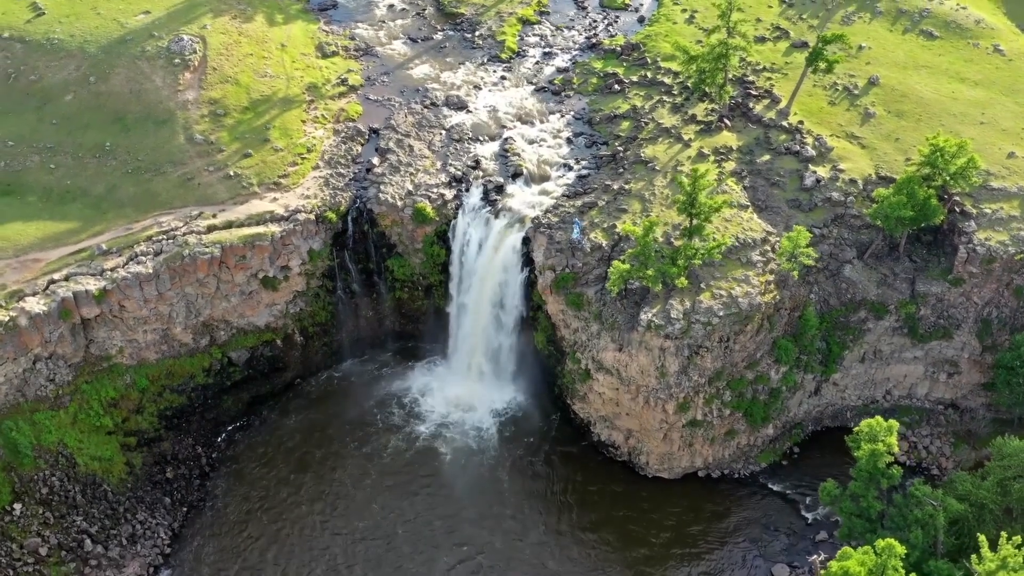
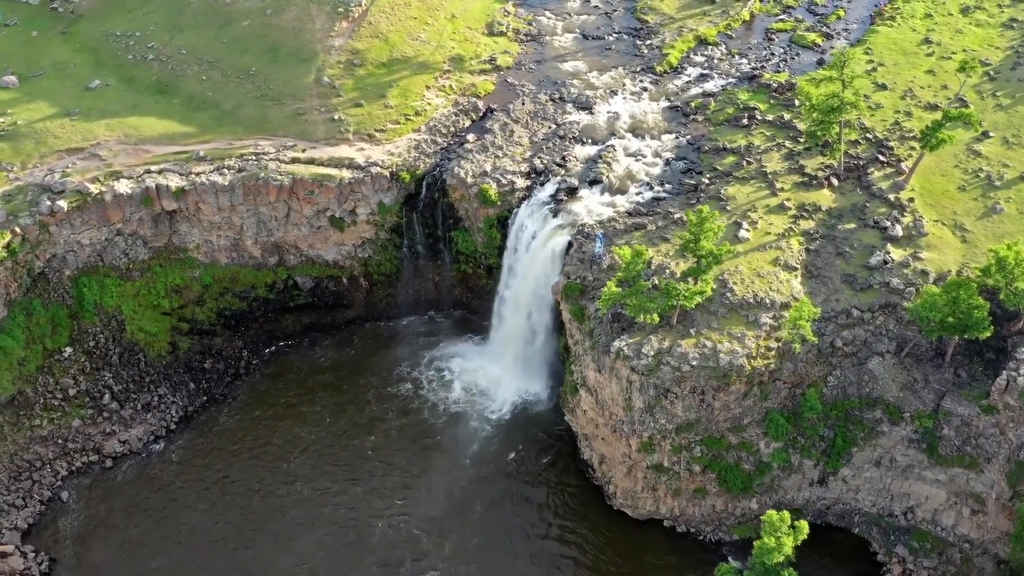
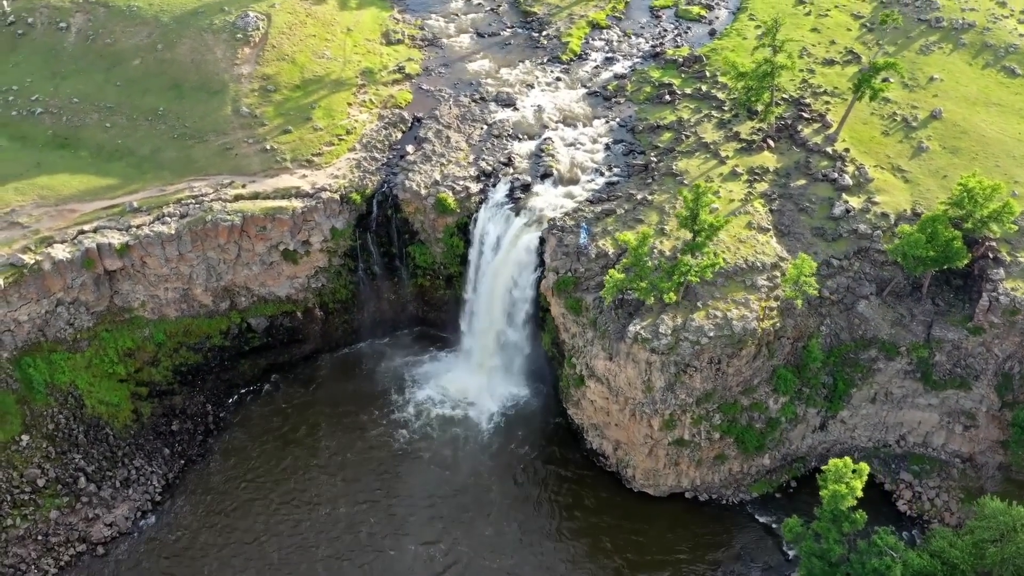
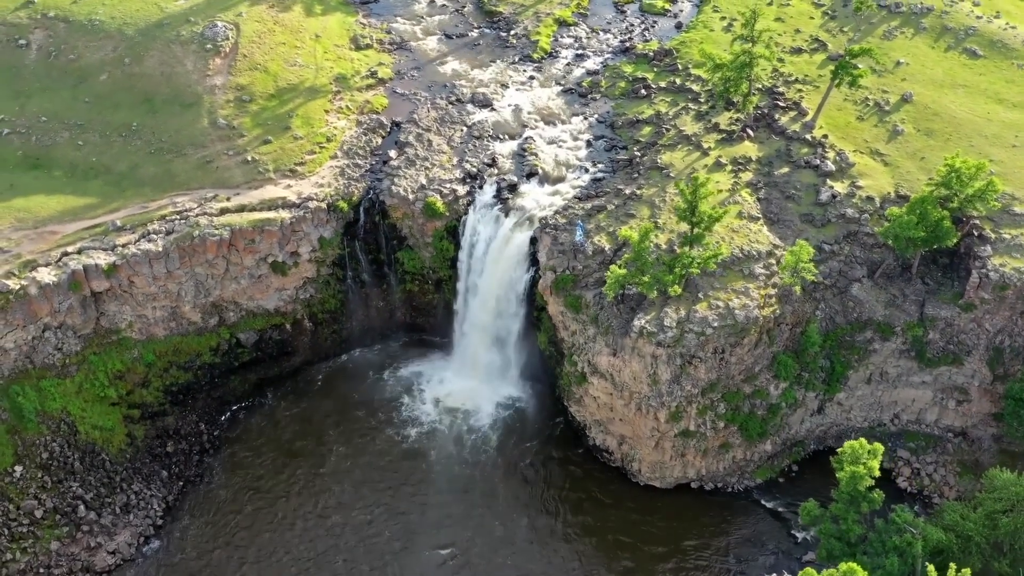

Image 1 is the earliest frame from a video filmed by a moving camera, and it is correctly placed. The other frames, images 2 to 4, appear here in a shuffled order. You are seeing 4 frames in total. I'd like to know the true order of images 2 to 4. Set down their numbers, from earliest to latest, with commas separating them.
4, 3, 2
